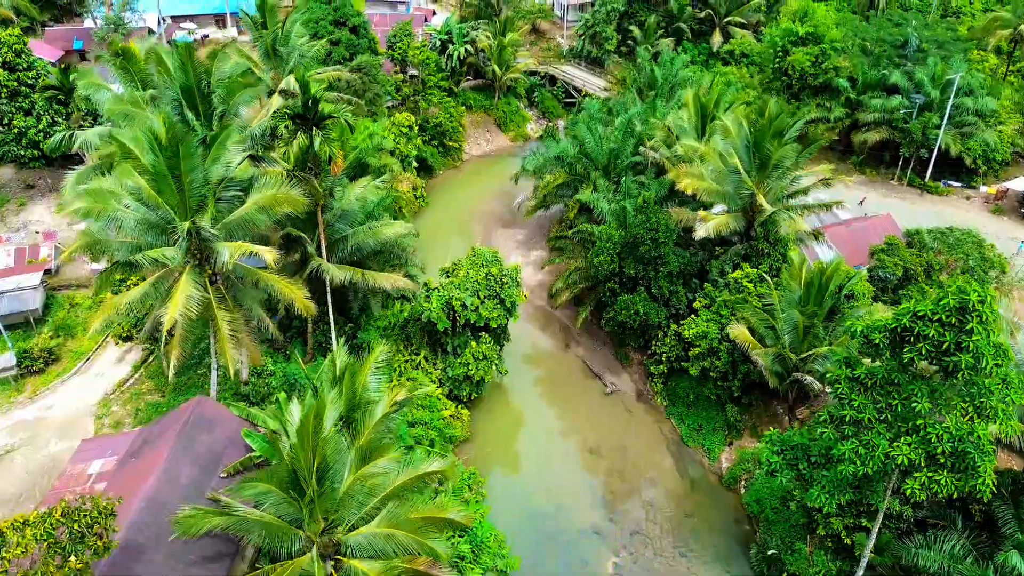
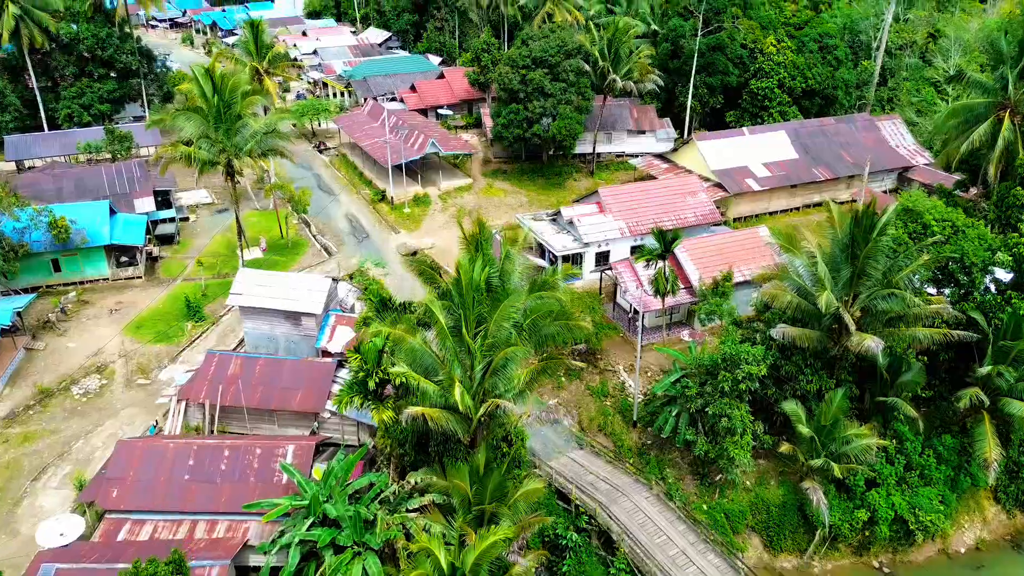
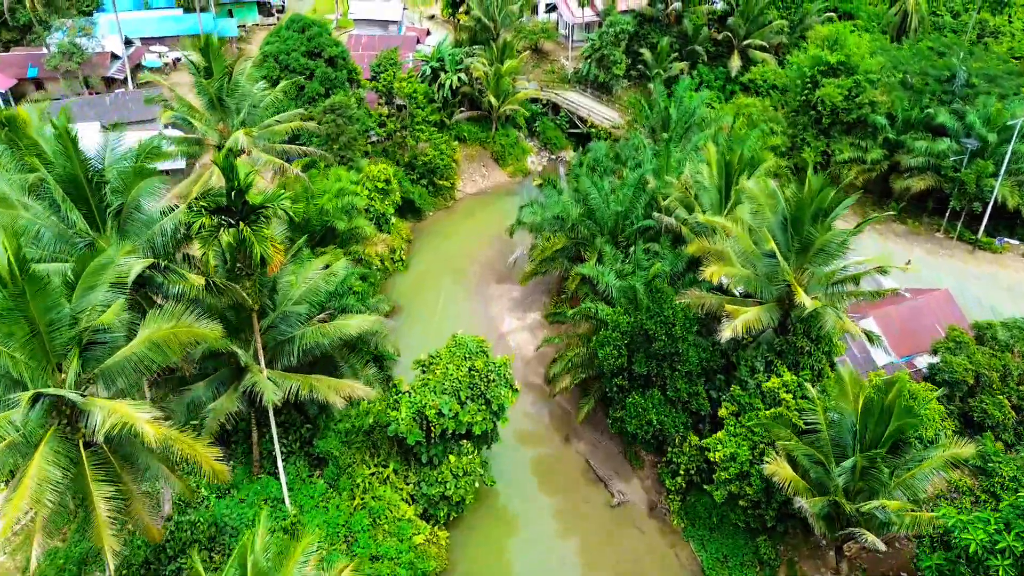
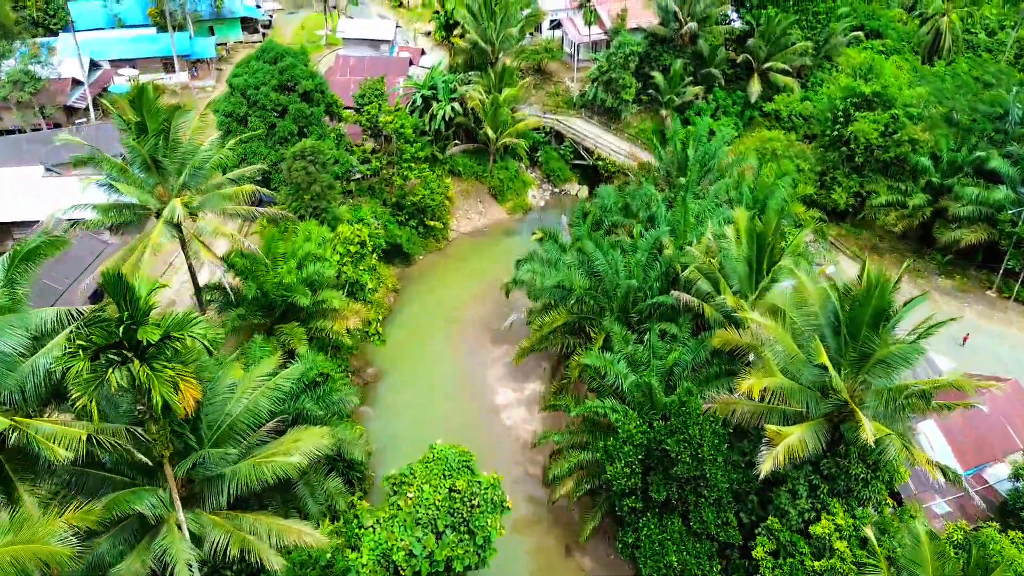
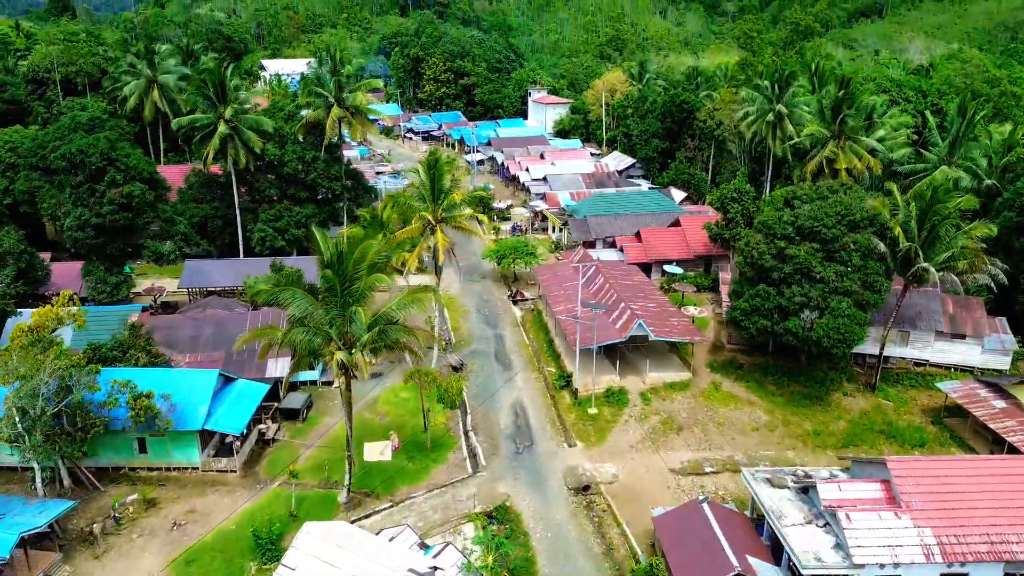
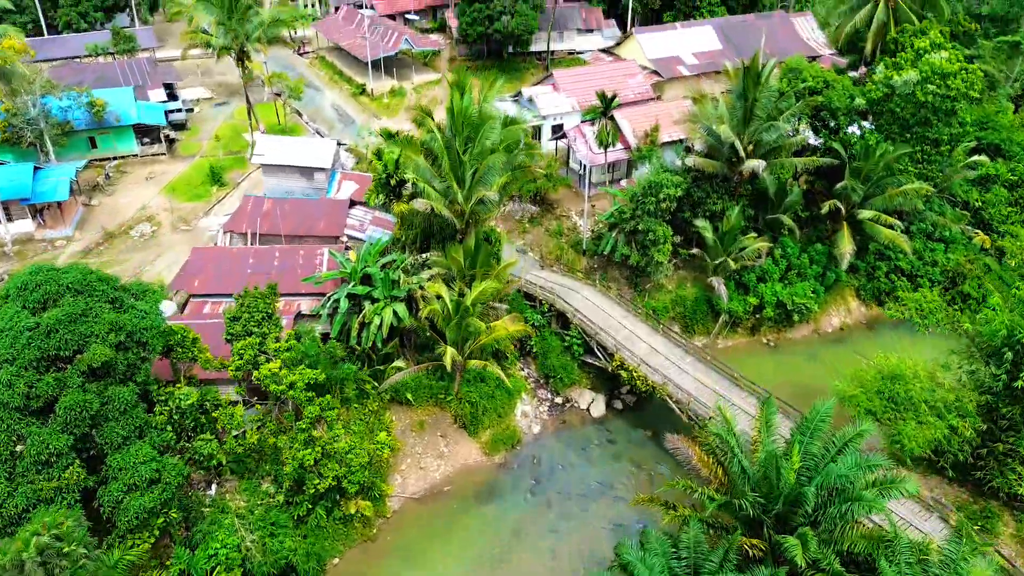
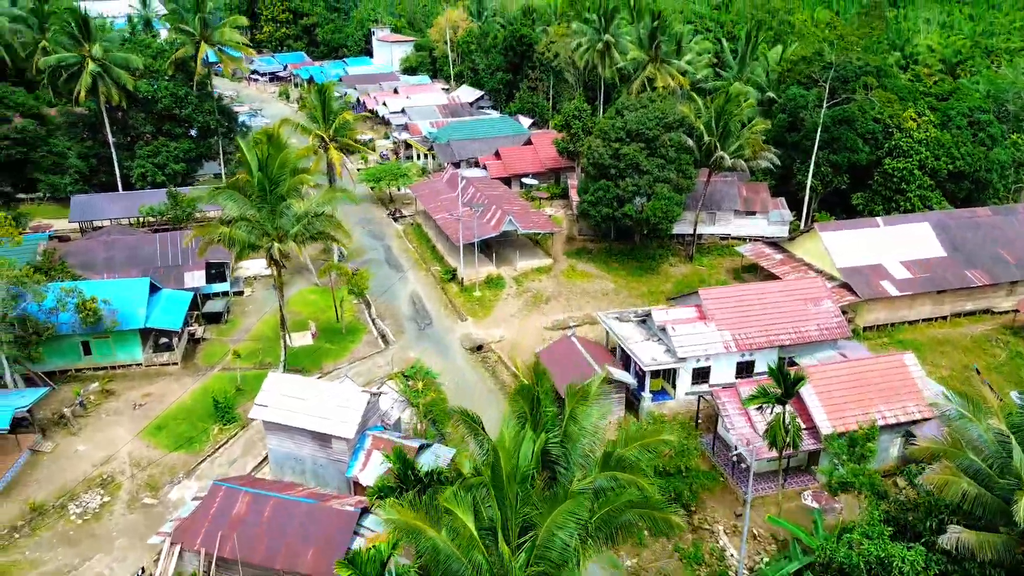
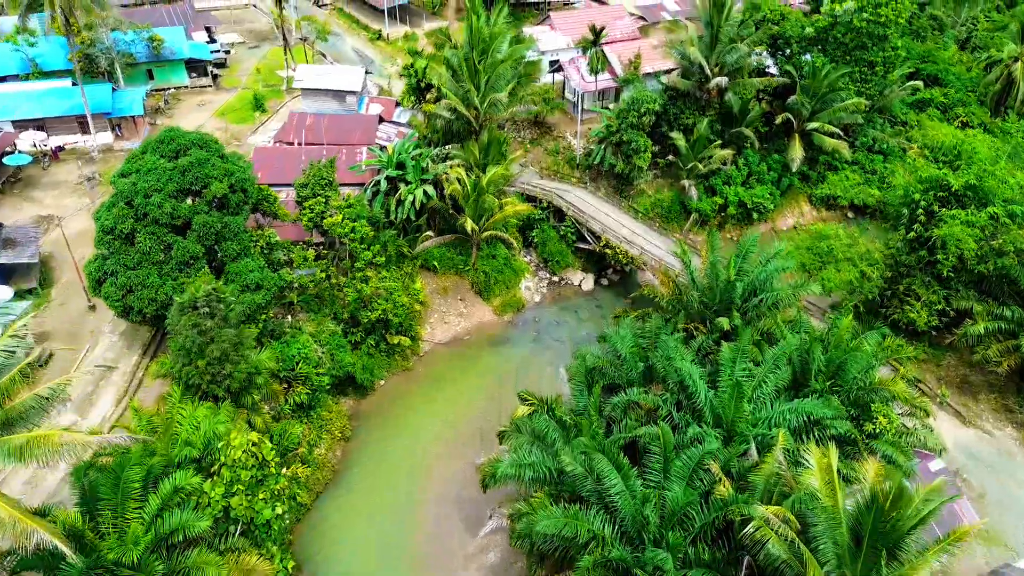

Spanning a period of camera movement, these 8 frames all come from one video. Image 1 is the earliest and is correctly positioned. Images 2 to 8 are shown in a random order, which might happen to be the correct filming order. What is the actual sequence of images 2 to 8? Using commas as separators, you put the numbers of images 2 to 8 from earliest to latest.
3, 4, 8, 6, 2, 7, 5
